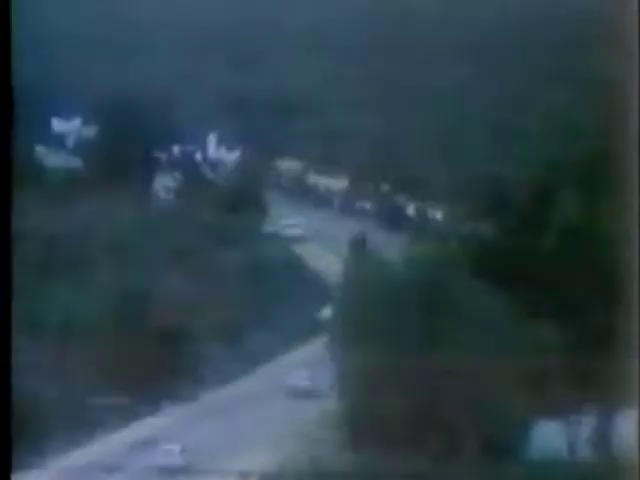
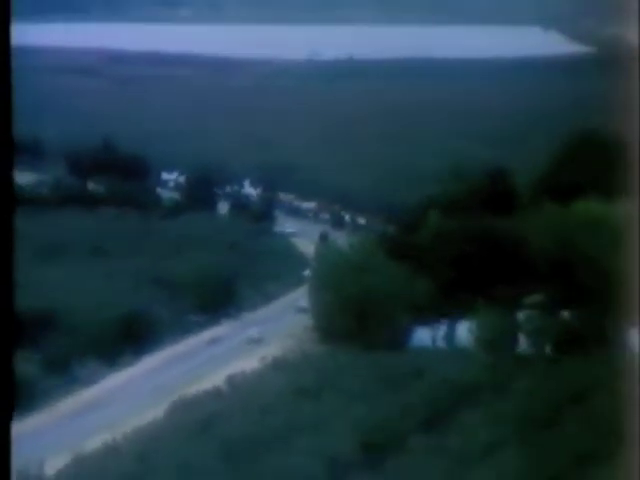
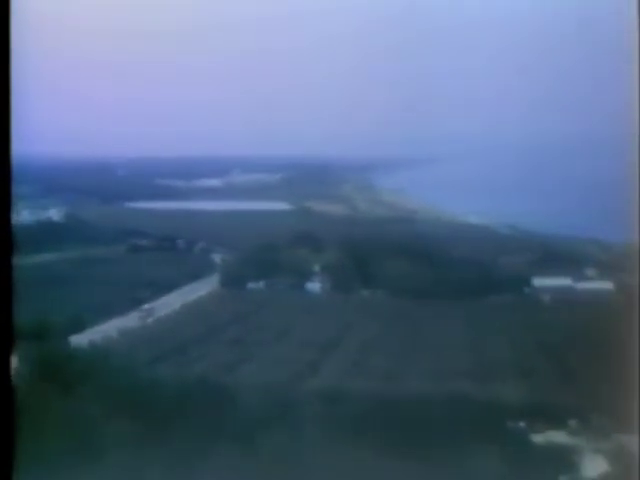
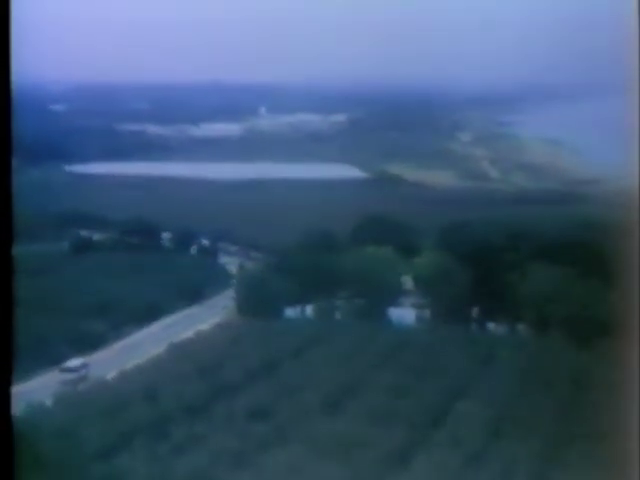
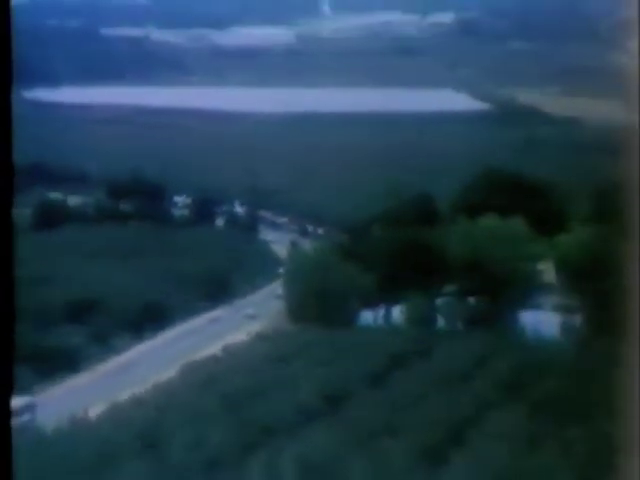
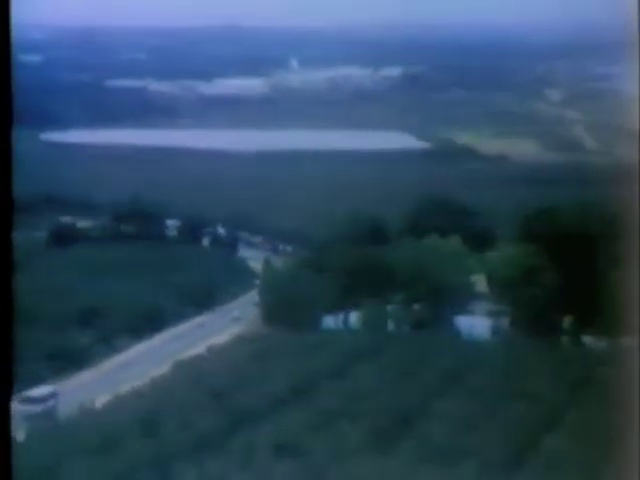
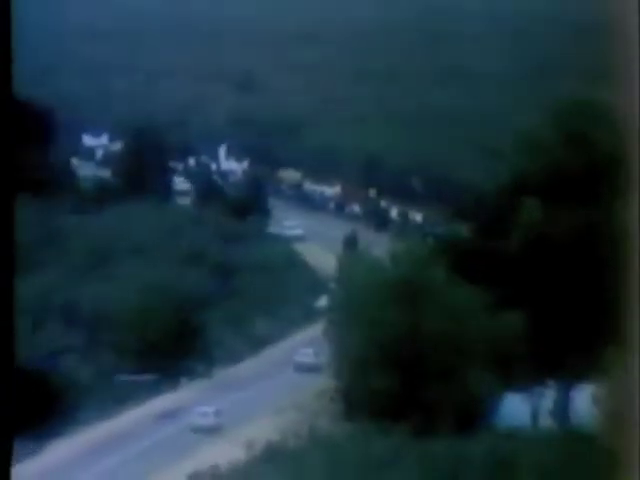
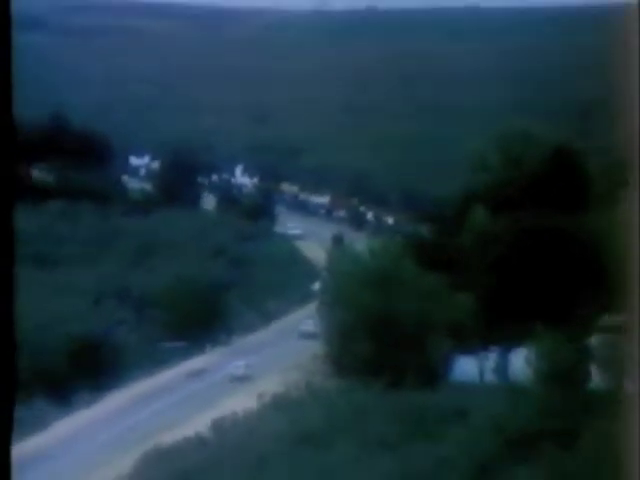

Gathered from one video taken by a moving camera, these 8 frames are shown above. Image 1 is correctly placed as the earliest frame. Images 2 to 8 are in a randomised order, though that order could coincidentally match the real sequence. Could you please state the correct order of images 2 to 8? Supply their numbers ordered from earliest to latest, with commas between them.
7, 8, 2, 5, 6, 4, 3
